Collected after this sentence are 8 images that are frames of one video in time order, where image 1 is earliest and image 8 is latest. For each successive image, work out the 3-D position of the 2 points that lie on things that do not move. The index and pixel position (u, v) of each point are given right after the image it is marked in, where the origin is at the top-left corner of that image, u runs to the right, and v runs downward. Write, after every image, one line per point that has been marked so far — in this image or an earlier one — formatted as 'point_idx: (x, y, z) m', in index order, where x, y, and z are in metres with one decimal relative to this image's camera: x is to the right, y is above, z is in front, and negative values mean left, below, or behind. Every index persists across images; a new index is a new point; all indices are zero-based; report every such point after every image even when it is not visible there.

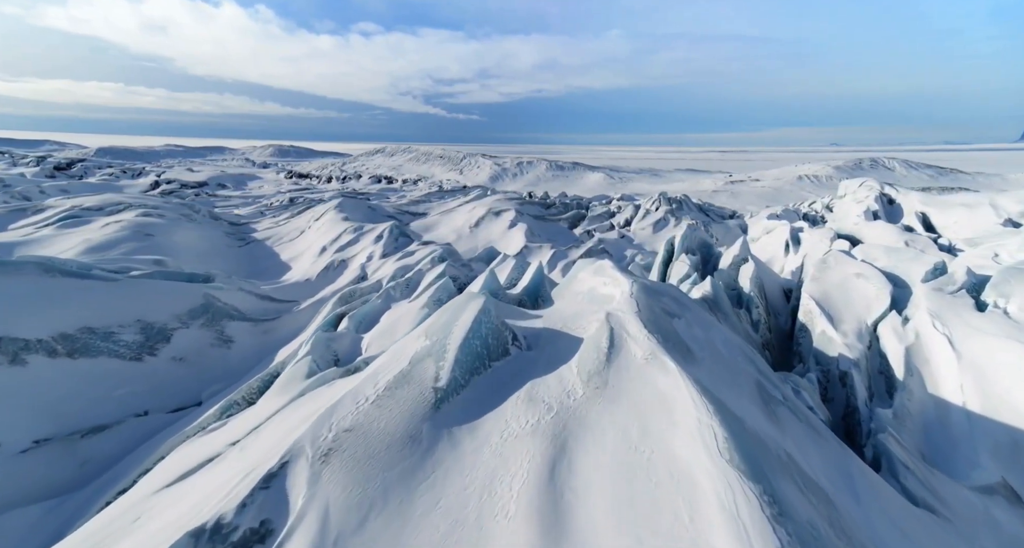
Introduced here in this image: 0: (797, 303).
0: (+8.4, -0.8, +13.9) m
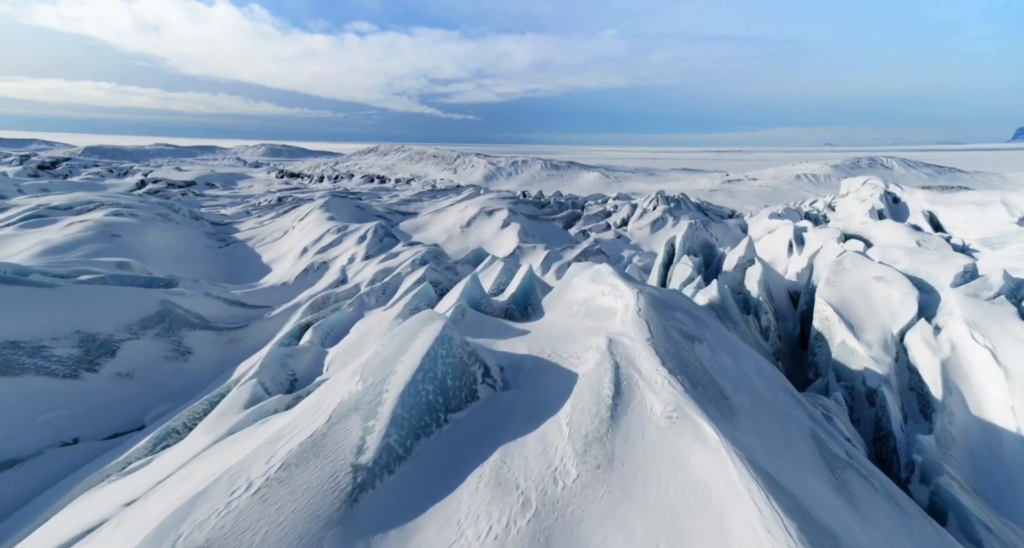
0: (+8.2, -0.9, +13.0) m
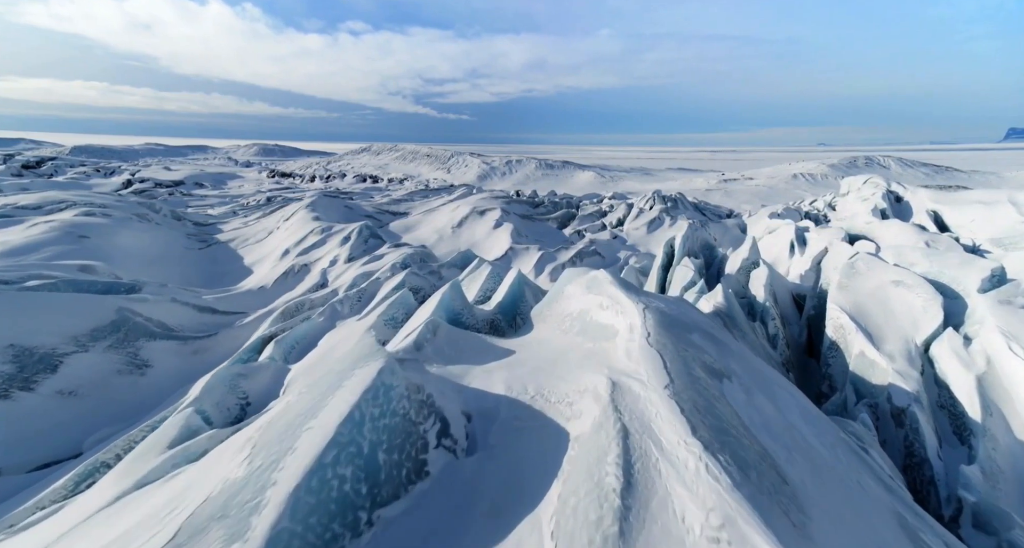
0: (+7.9, -1.0, +12.3) m
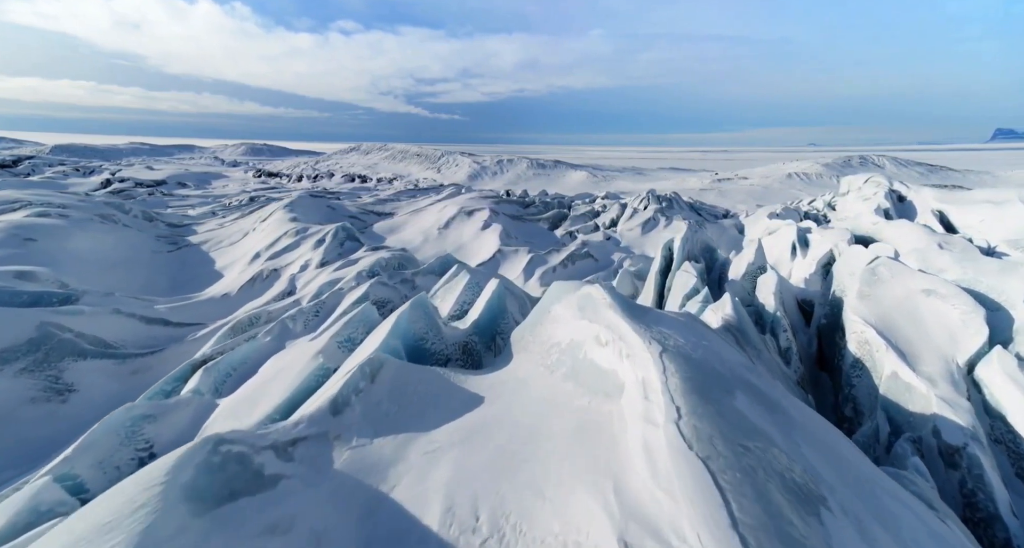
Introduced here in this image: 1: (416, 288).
0: (+7.5, -1.1, +11.3) m
1: (-1.9, -0.3, +9.0) m
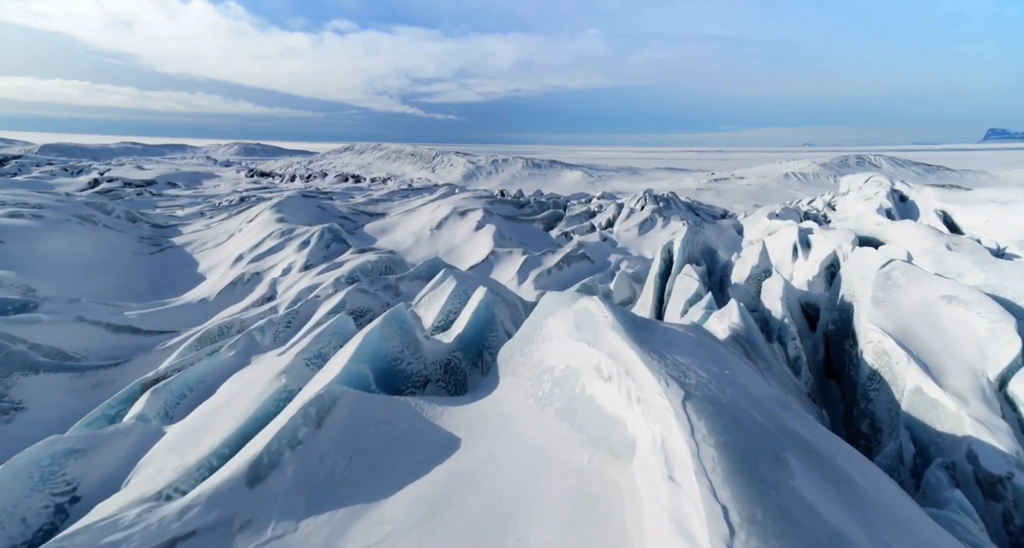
0: (+7.4, -1.2, +10.7) m
1: (-2.0, -0.4, +8.4) m
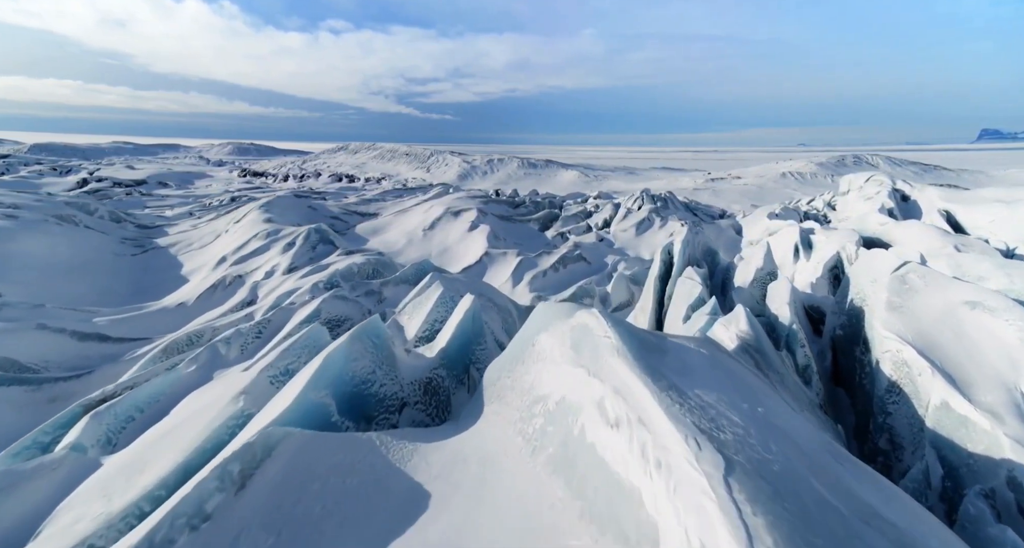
0: (+7.2, -1.3, +10.3) m
1: (-2.2, -0.5, +7.8) m
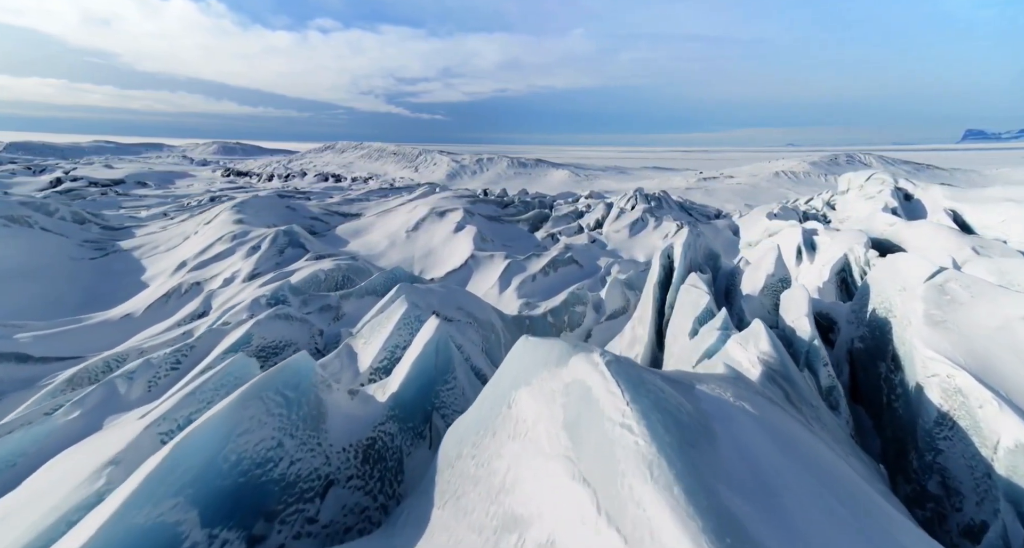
0: (+6.9, -1.4, +9.3) m
1: (-2.4, -0.6, +6.6) m
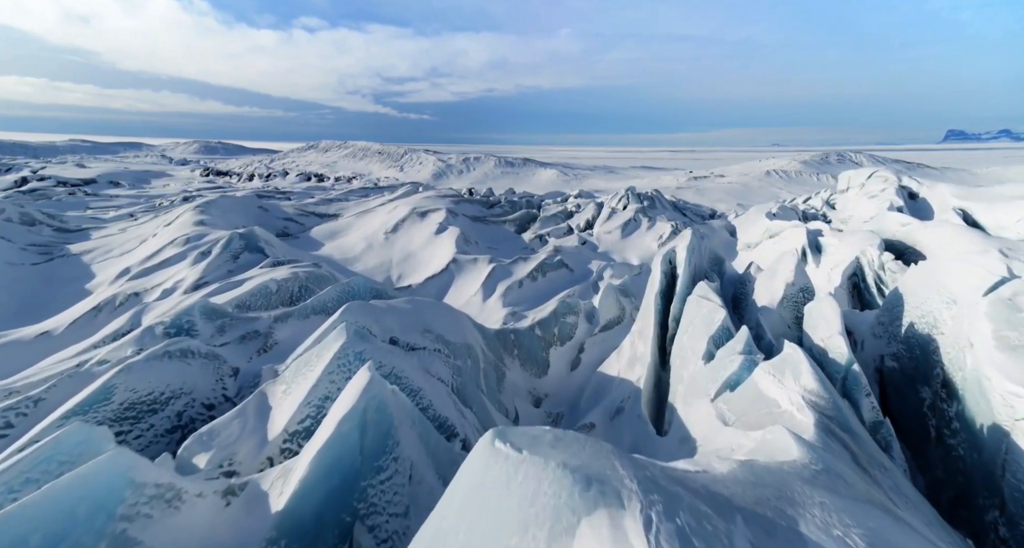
0: (+6.6, -1.6, +8.1) m
1: (-2.7, -0.8, +5.2) m
